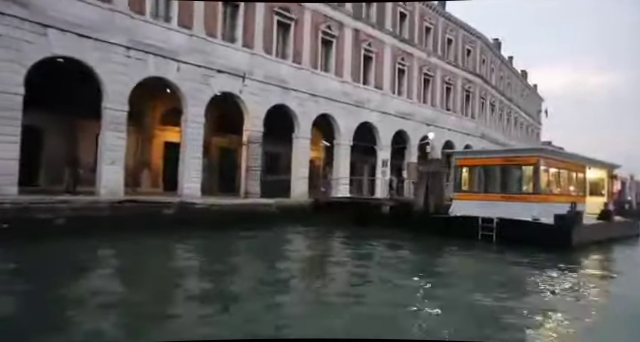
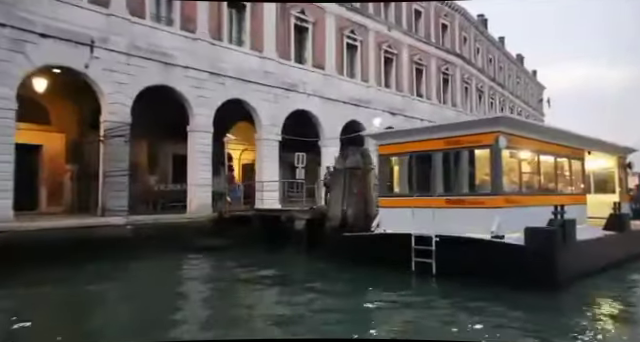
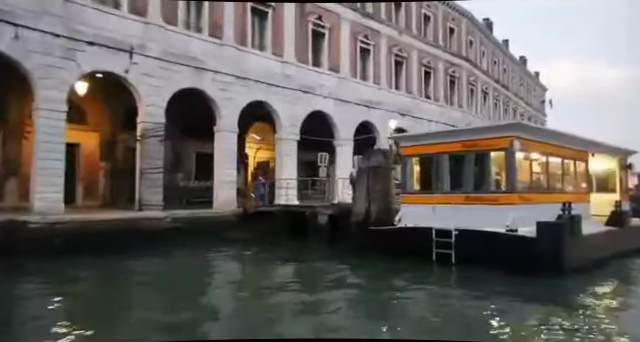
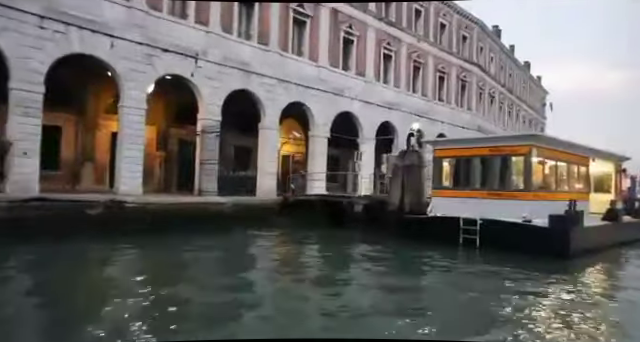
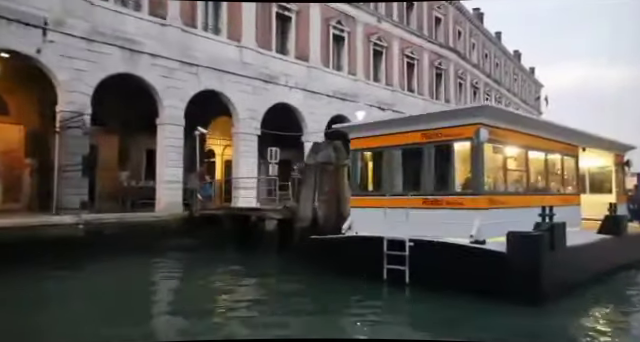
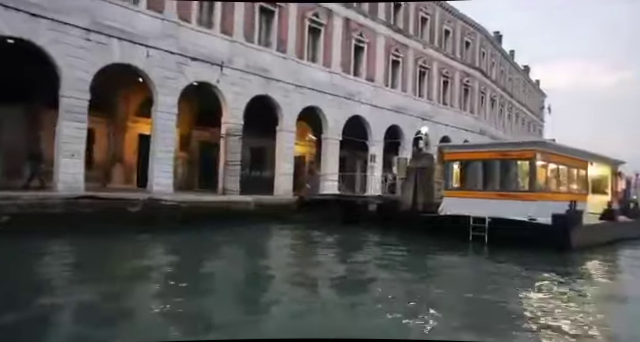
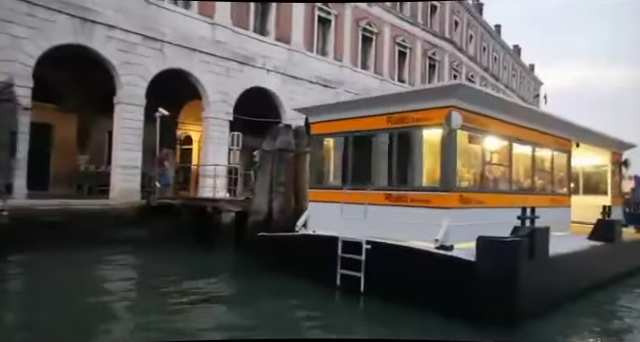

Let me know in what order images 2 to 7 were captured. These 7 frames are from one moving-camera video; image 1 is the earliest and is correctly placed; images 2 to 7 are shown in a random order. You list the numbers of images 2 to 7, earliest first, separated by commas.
6, 4, 3, 2, 5, 7
